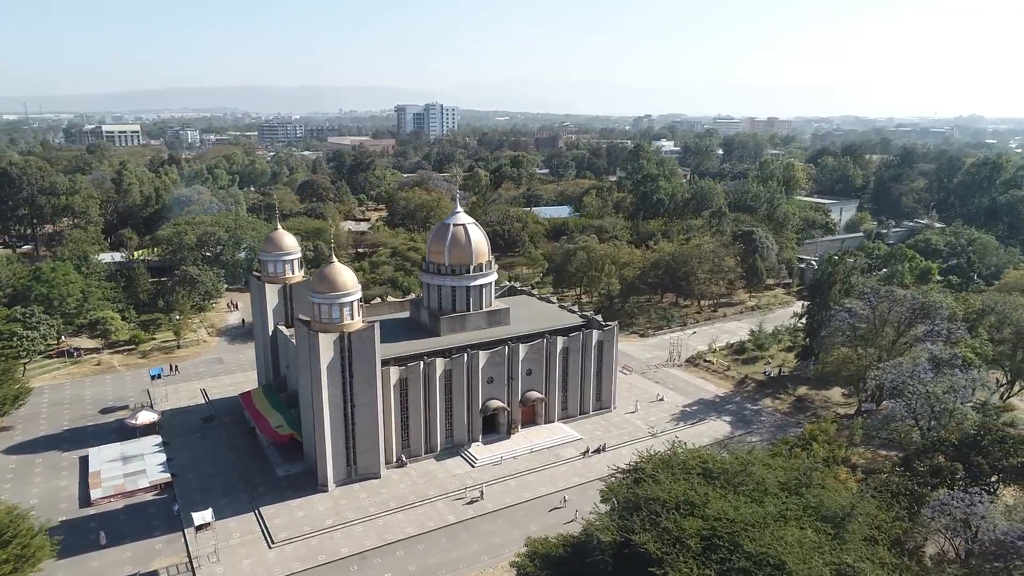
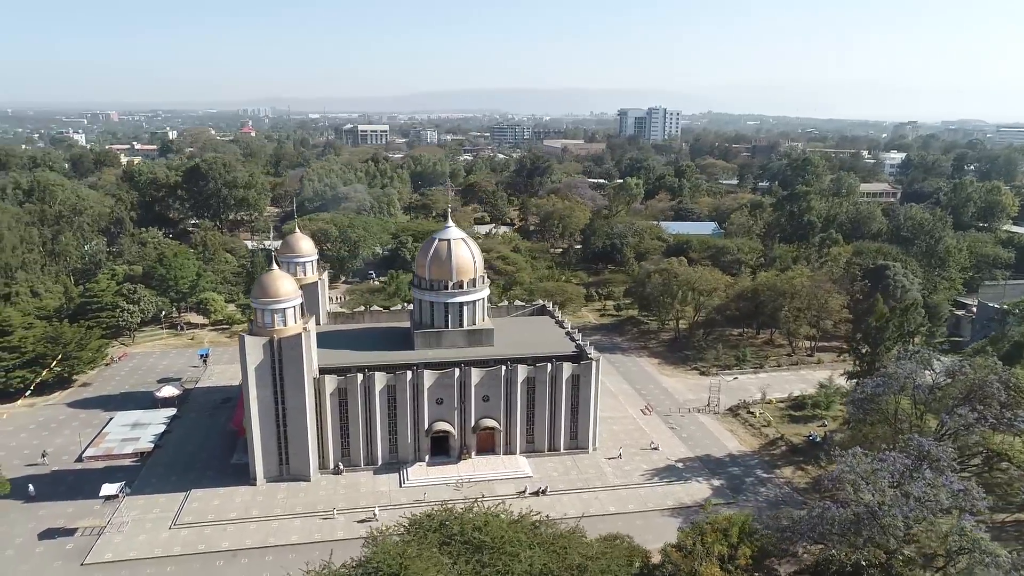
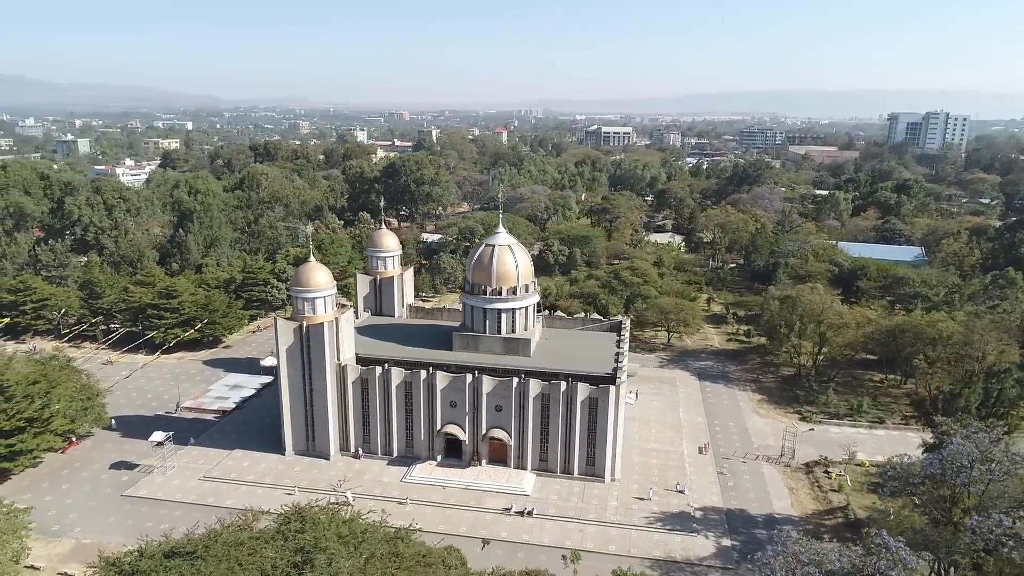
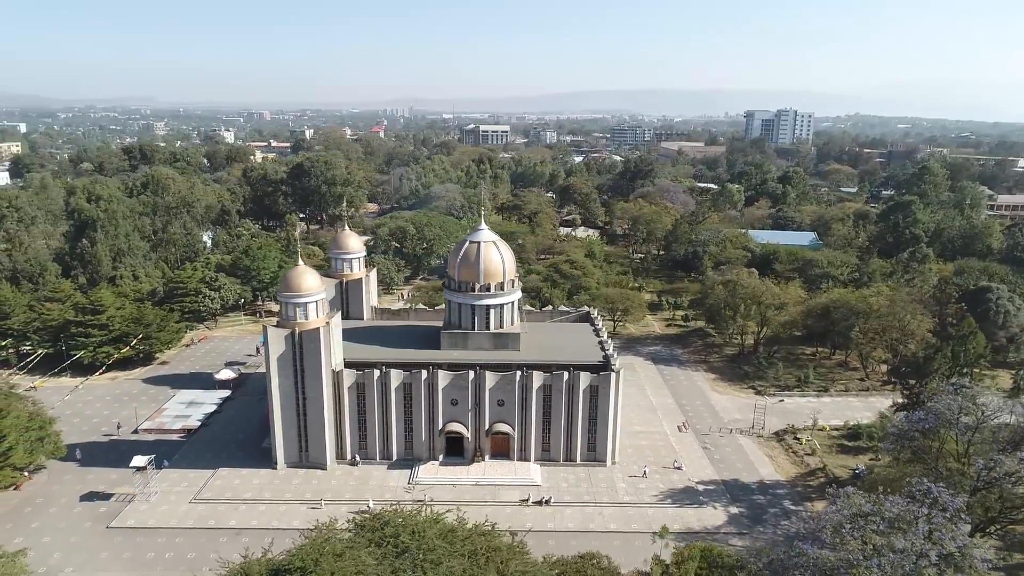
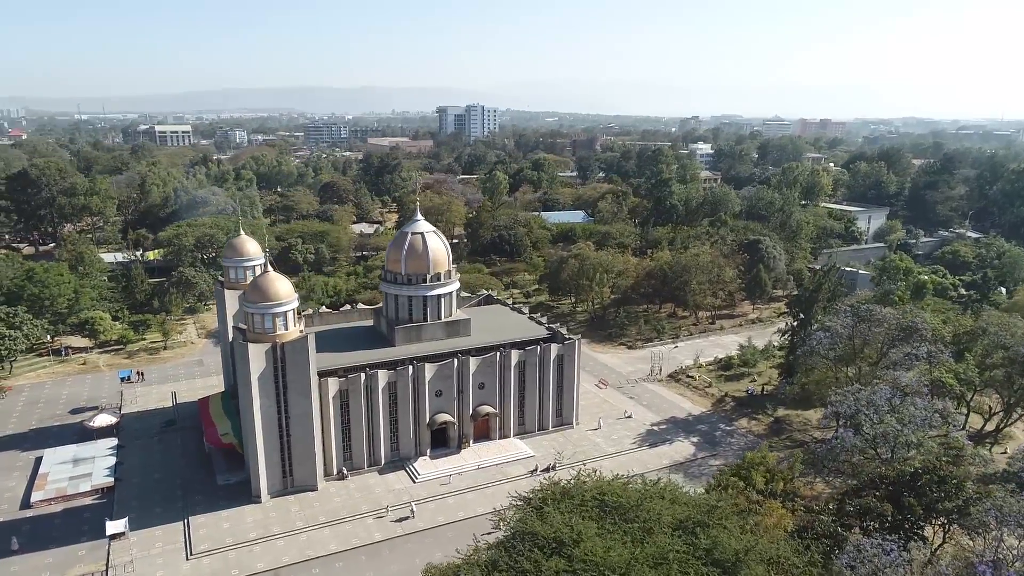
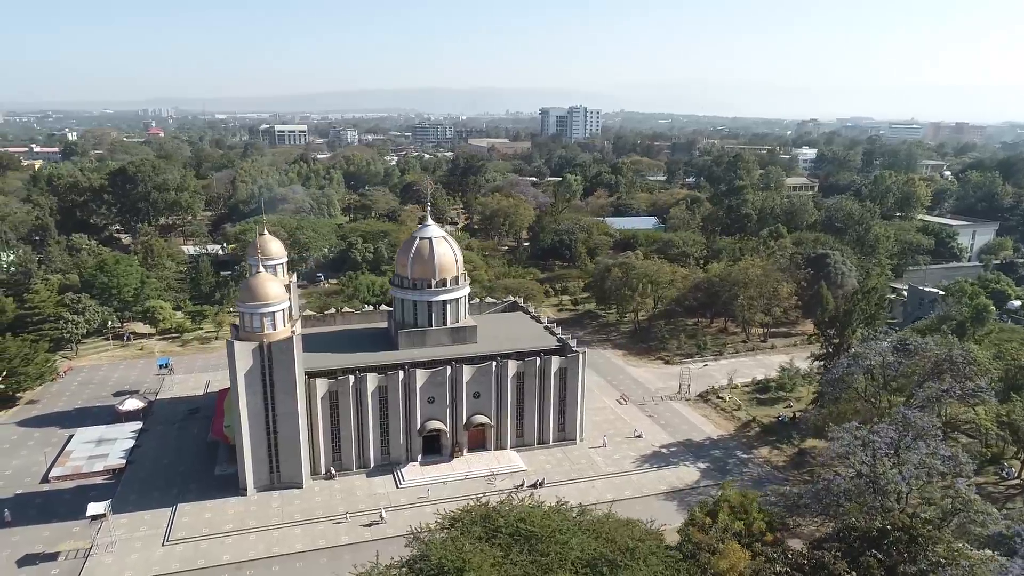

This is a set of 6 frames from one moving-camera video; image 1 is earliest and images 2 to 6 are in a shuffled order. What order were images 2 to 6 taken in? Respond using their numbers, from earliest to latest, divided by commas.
5, 6, 2, 4, 3
